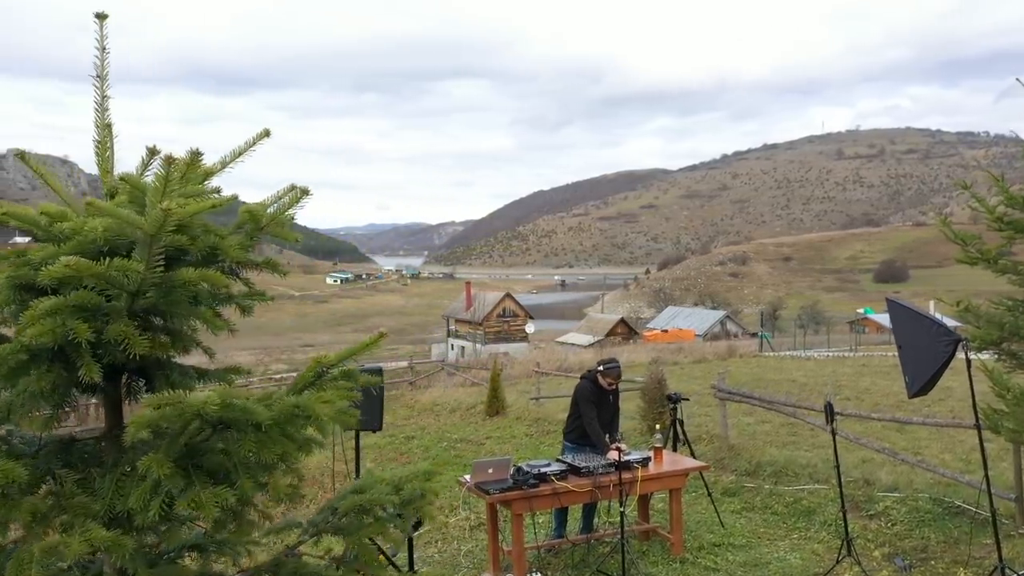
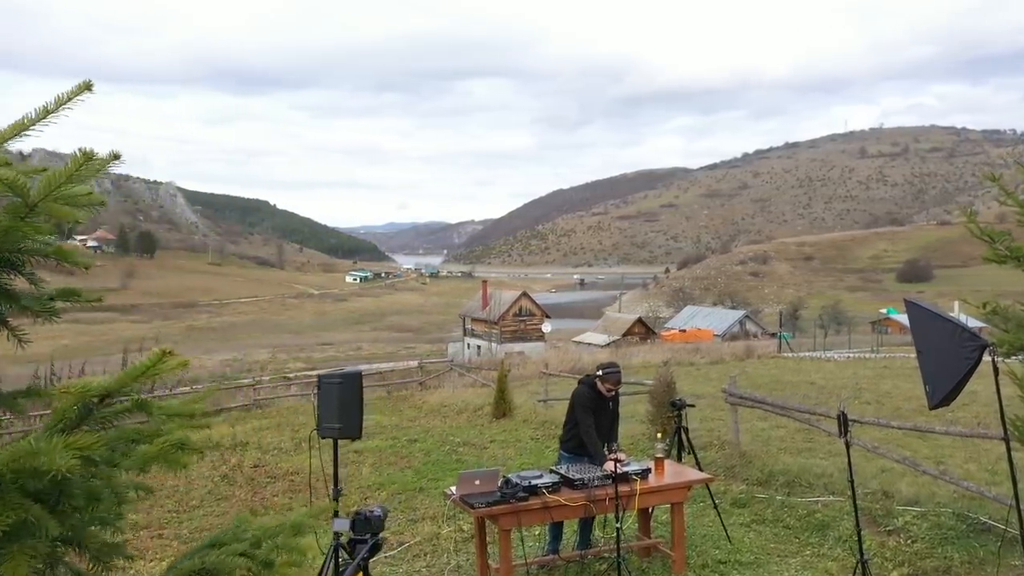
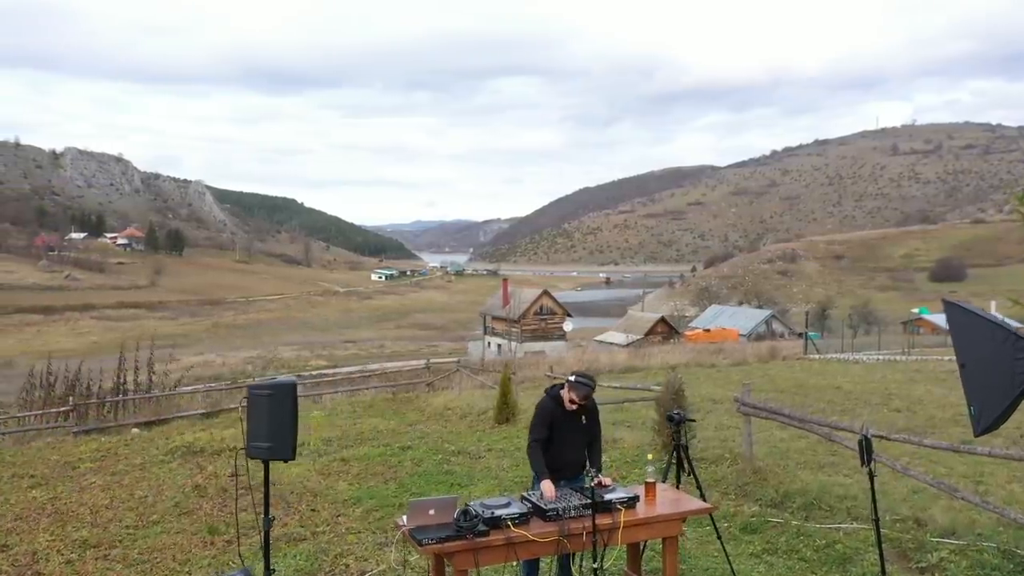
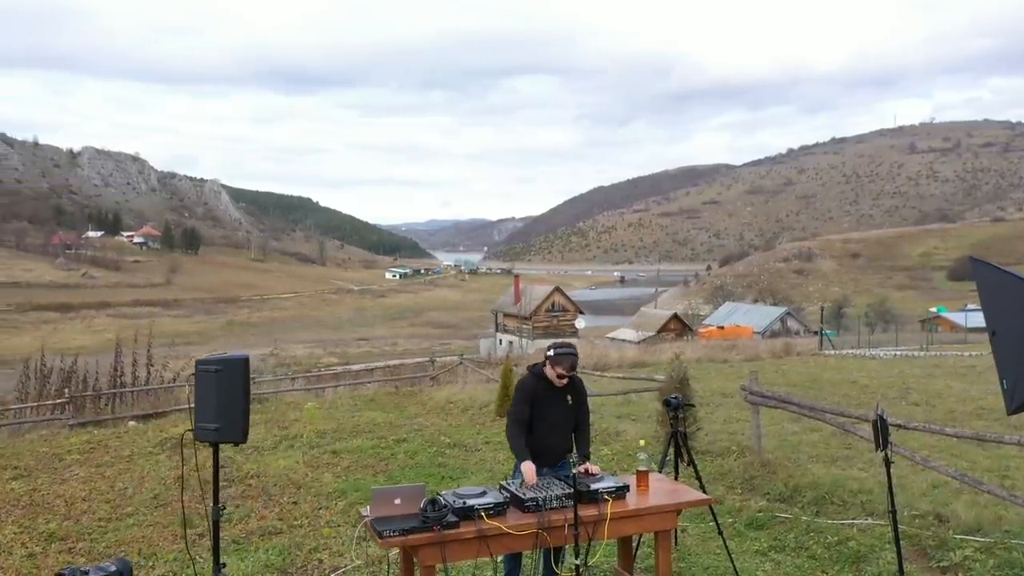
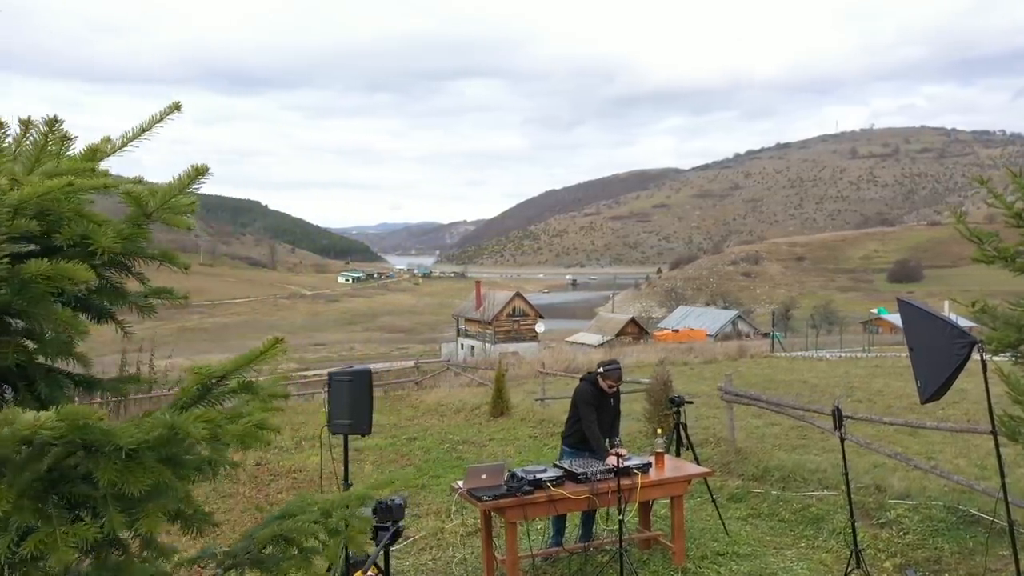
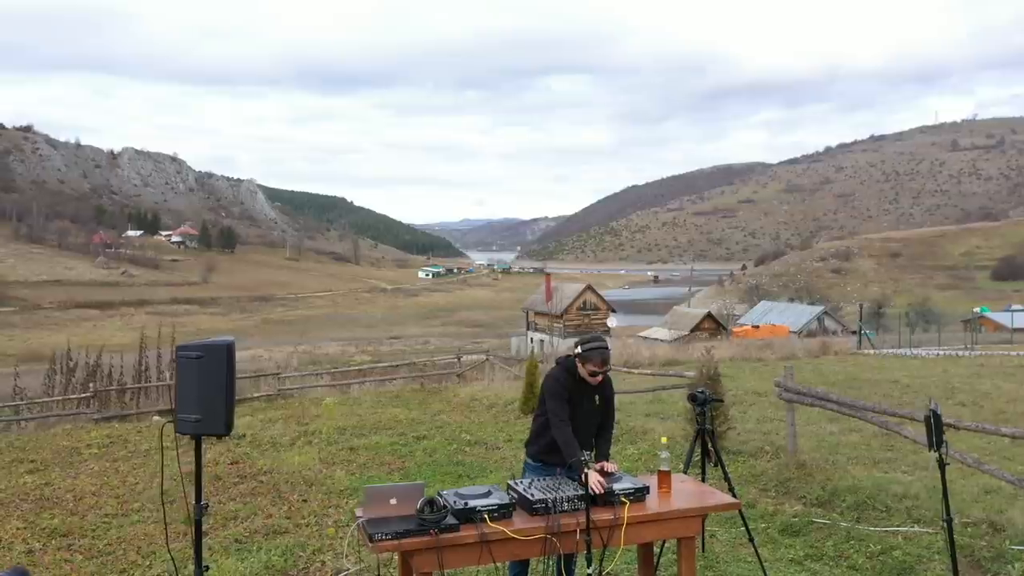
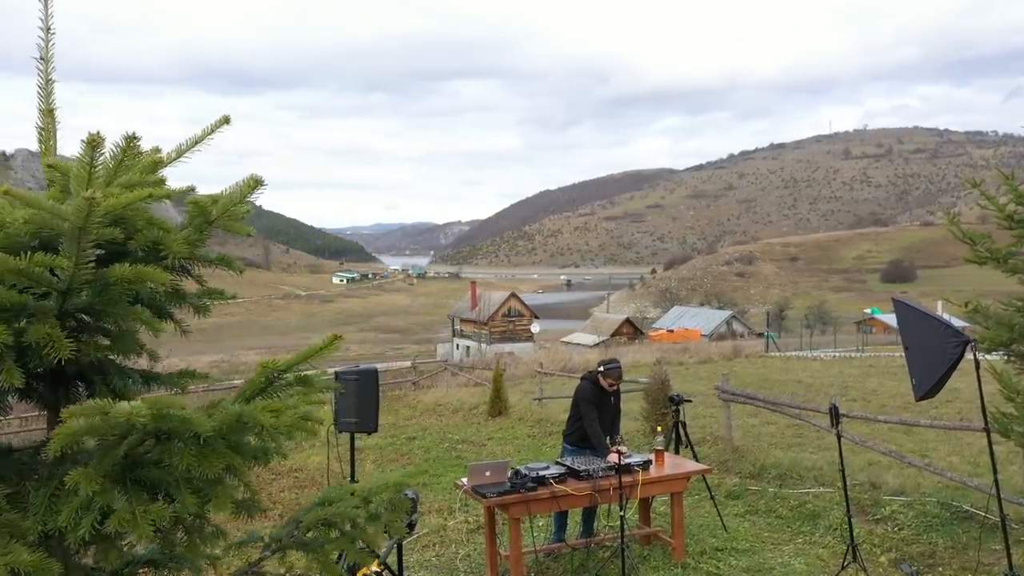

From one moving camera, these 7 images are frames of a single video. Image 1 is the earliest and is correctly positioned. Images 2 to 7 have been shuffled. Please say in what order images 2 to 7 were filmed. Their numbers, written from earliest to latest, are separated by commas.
7, 5, 2, 3, 4, 6
